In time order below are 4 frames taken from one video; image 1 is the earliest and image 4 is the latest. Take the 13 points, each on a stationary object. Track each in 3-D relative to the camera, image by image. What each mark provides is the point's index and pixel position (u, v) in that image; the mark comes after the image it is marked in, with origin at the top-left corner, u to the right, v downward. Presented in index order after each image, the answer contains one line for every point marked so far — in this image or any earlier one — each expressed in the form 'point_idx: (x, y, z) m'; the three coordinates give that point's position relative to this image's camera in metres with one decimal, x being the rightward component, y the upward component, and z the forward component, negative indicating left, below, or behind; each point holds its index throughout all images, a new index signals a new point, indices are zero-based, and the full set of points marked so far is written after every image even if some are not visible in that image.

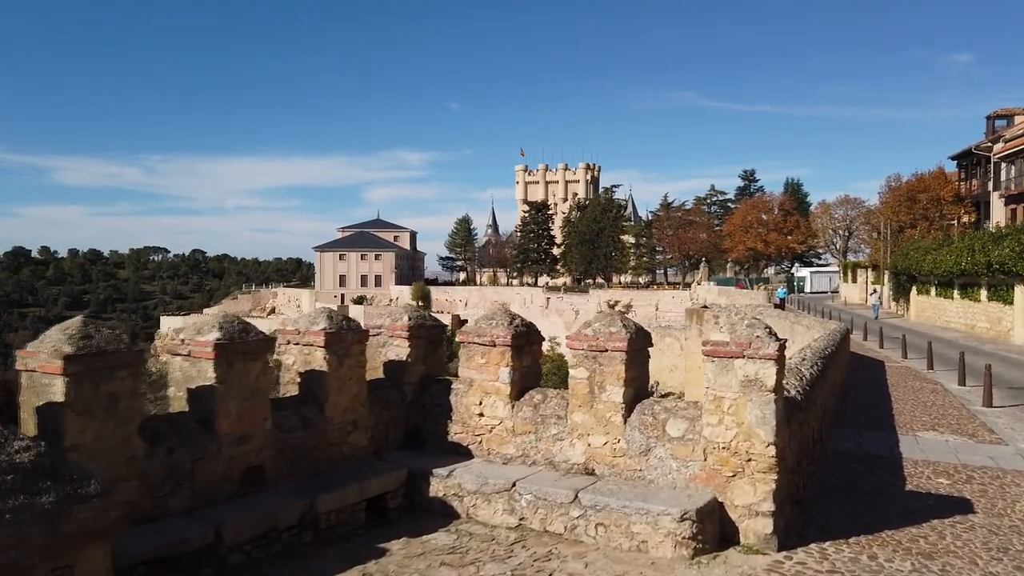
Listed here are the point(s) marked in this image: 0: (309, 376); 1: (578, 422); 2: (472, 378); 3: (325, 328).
0: (-1.6, -0.7, +5.6) m
1: (+0.5, -1.0, +5.6) m
2: (-0.3, -0.8, +6.1) m
3: (-1.5, -0.3, +5.6) m
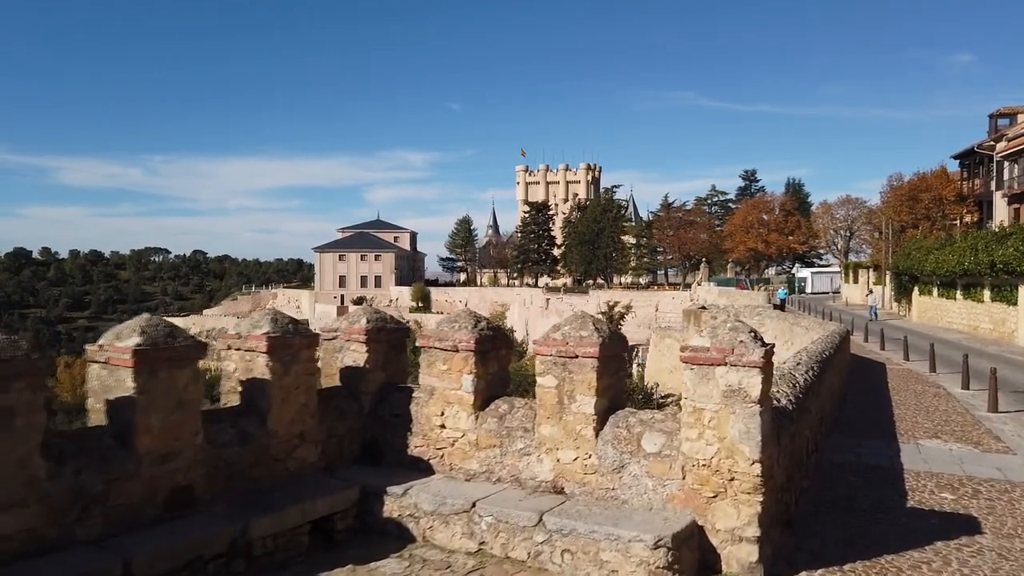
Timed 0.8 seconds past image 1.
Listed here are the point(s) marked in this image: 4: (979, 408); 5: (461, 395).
0: (-1.8, -0.7, +5.1) m
1: (+0.2, -1.0, +5.1) m
2: (-0.6, -0.8, +5.6) m
3: (-1.7, -0.3, +5.1) m
4: (+8.0, -2.1, +12.4) m
5: (-0.4, -0.8, +5.4) m
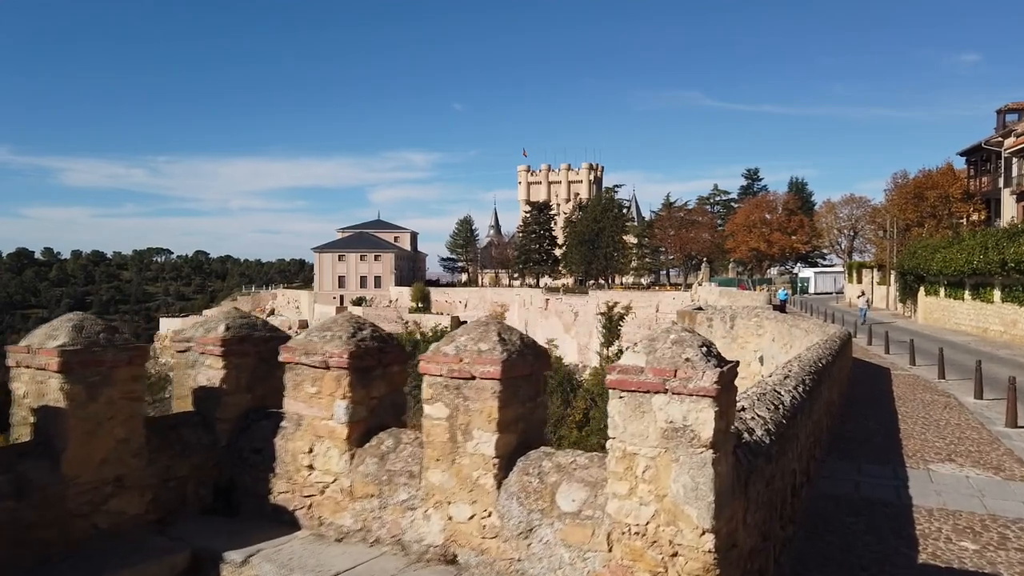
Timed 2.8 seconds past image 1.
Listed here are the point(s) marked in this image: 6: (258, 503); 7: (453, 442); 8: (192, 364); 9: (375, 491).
0: (-2.5, -0.7, +3.8) m
1: (-0.4, -1.0, +3.8) m
2: (-1.2, -0.7, +4.3) m
3: (-2.4, -0.3, +3.8) m
4: (+7.4, -2.0, +11.0) m
5: (-1.0, -0.8, +4.1) m
6: (-1.5, -1.3, +4.4) m
7: (-0.3, -0.8, +3.8) m
8: (-2.1, -0.5, +4.7) m
9: (-0.8, -1.1, +4.0) m
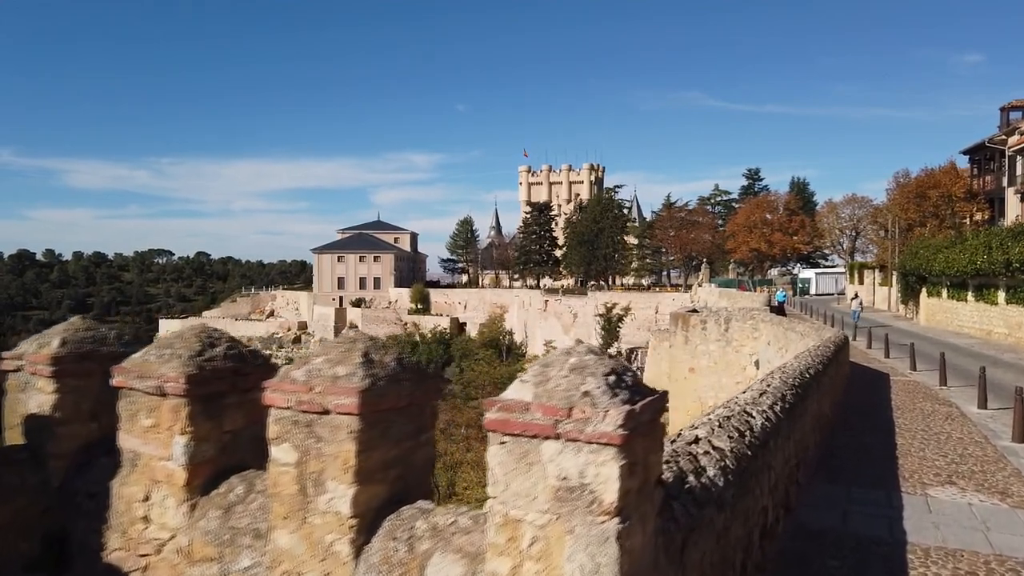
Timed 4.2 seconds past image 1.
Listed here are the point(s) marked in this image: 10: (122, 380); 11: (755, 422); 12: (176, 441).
0: (-3.0, -0.7, +3.0) m
1: (-0.9, -1.1, +3.0) m
2: (-1.8, -0.8, +3.4) m
3: (-2.9, -0.3, +3.0) m
4: (+6.9, -2.1, +10.2) m
5: (-1.6, -0.8, +3.3) m
6: (-2.1, -1.3, +3.5) m
7: (-0.8, -0.8, +2.9) m
8: (-2.6, -0.5, +3.8) m
9: (-1.3, -1.2, +3.2) m
10: (-1.8, -0.4, +3.4) m
11: (+1.7, -0.9, +5.1) m
12: (-1.5, -0.7, +3.3) m
